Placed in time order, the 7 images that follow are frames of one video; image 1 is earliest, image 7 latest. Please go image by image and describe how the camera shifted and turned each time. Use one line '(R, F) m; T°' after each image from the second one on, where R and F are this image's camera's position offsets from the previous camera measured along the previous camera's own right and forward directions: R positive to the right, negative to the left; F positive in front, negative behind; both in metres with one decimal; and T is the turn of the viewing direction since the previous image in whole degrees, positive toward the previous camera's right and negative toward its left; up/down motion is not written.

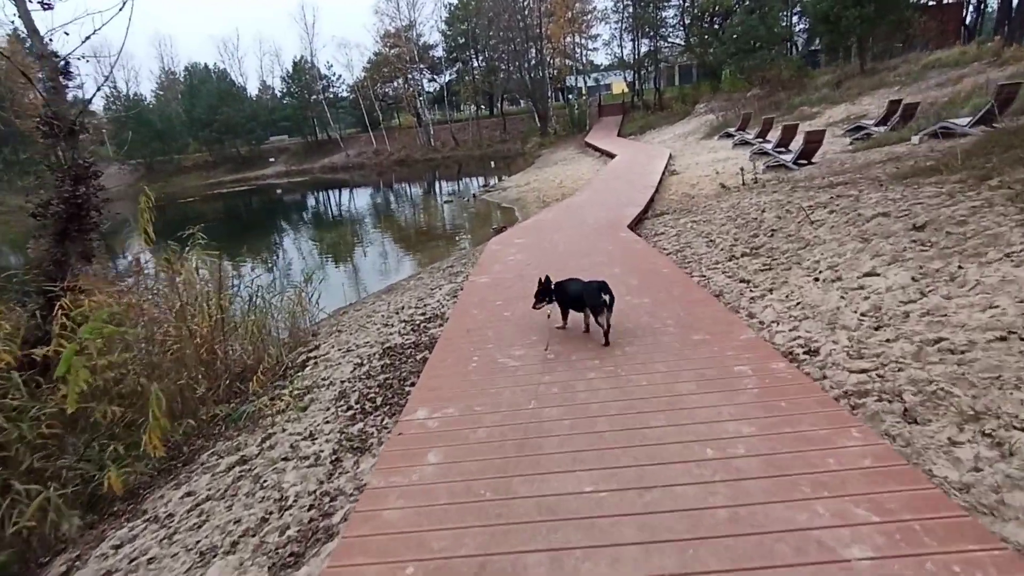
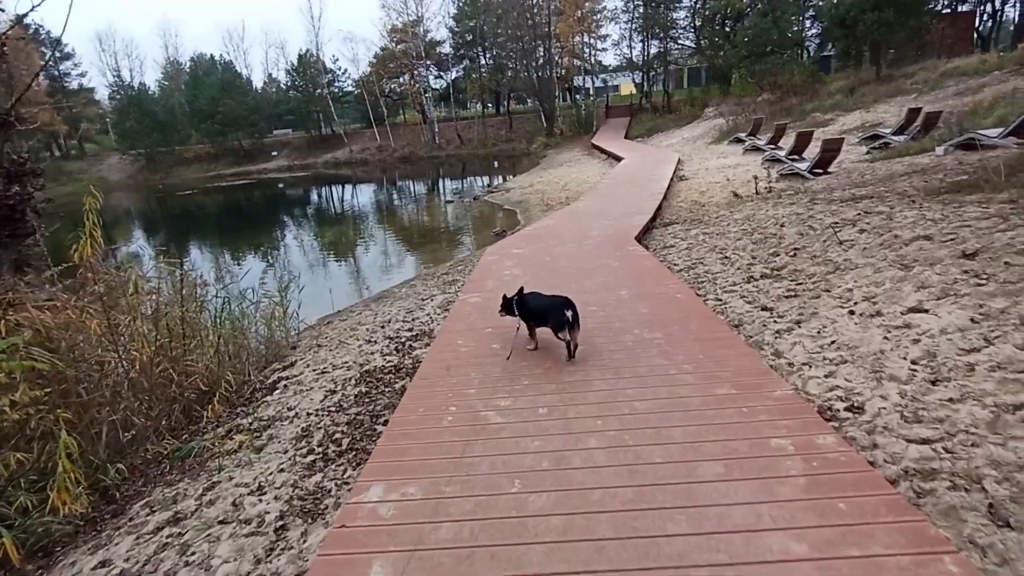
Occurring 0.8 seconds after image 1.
(+0.1, +0.5) m; 0°
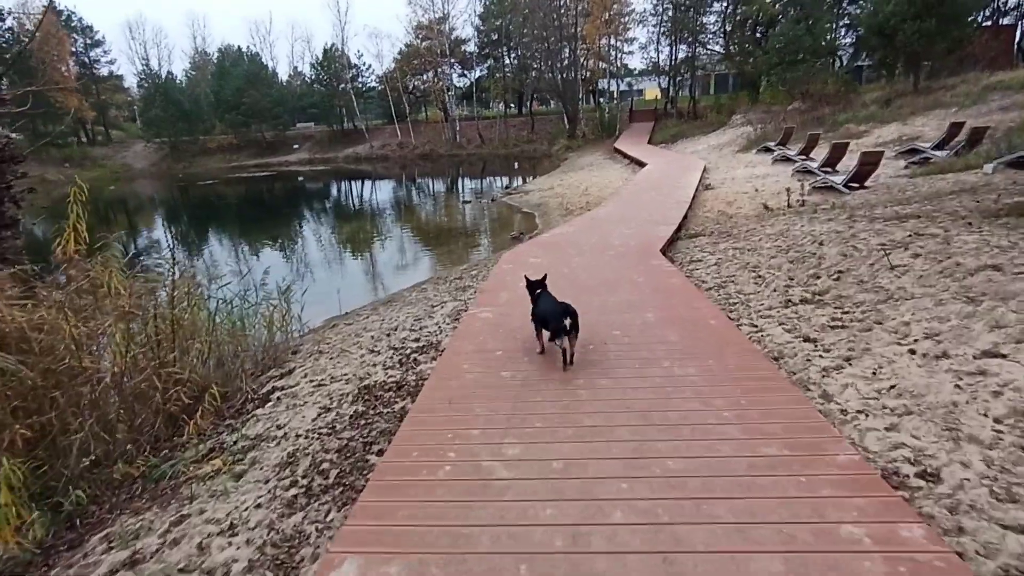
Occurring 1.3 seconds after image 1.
(0.0, +0.4) m; -1°
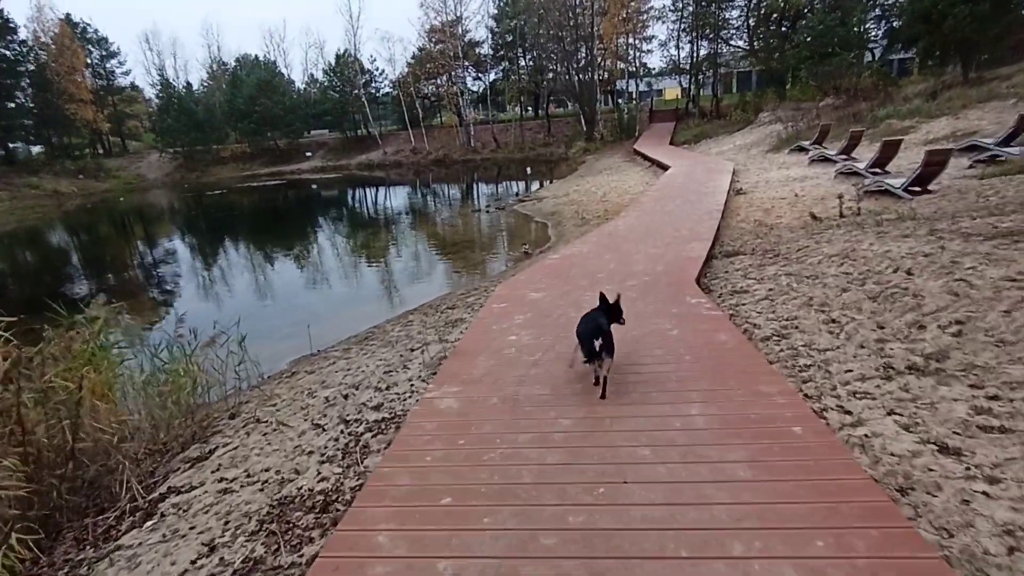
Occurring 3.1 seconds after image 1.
(+0.2, +1.3) m; -2°
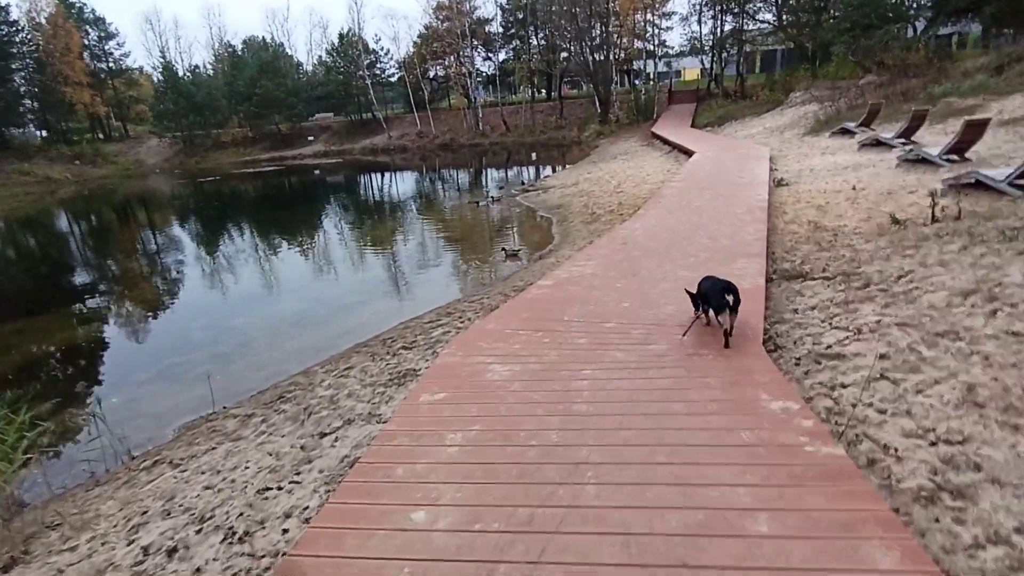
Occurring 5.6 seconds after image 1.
(+0.3, +2.0) m; -1°
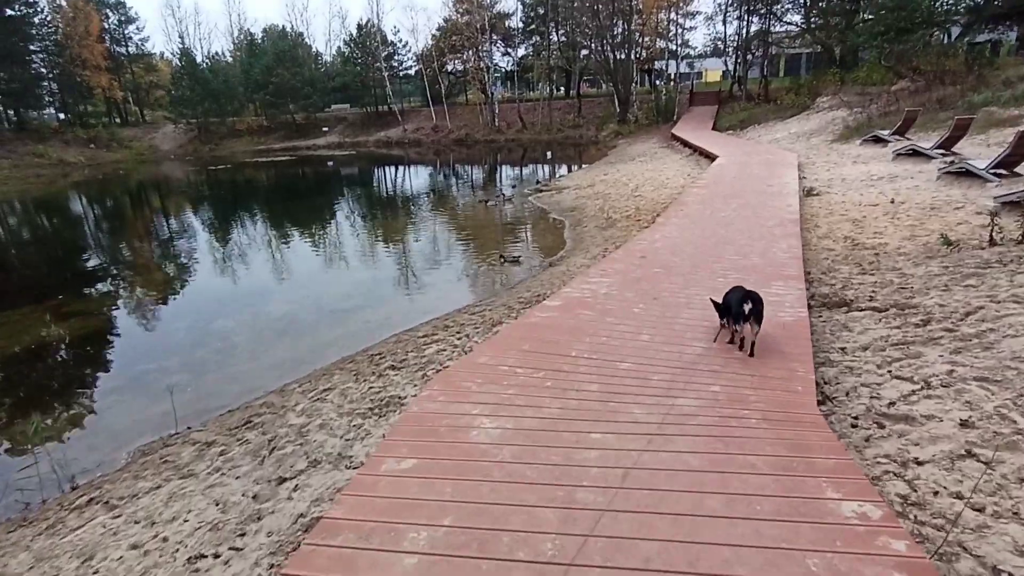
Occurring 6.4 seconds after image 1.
(+0.1, +0.6) m; -1°
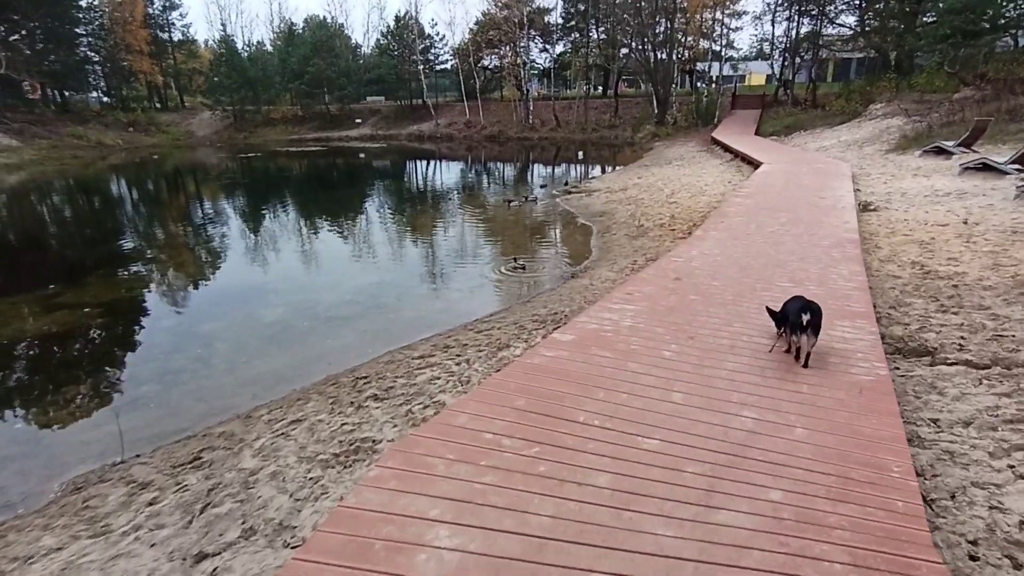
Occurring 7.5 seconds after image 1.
(+0.1, +0.8) m; -3°
